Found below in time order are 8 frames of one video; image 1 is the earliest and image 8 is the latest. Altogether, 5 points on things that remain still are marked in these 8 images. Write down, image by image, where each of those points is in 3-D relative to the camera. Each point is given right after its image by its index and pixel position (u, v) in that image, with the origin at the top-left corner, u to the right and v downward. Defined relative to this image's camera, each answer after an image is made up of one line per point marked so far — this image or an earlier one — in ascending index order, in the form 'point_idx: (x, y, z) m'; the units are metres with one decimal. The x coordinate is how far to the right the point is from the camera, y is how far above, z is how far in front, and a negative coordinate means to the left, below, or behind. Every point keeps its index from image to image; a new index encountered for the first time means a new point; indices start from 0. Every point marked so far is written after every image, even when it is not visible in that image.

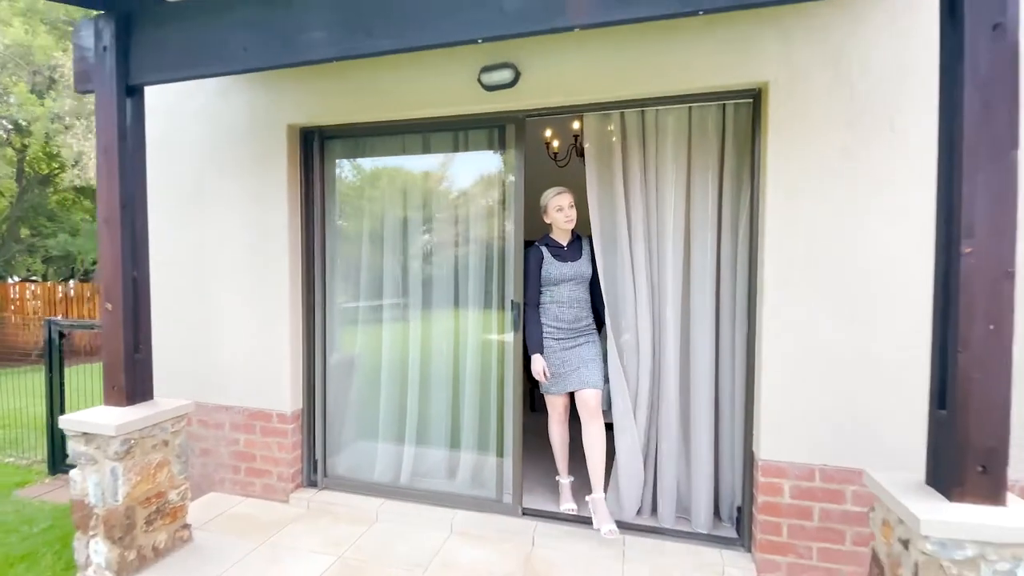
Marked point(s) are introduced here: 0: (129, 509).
0: (-1.9, -1.1, +2.3) m
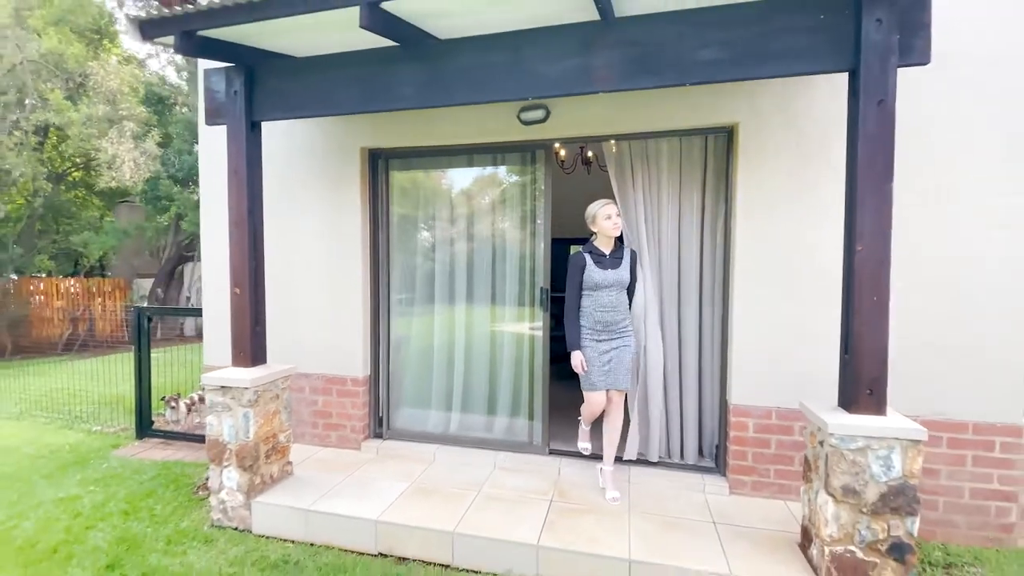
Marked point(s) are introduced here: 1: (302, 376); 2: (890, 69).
0: (-1.6, -1.0, +3.0) m
1: (-1.7, -0.7, +3.8) m
2: (+1.7, +1.0, +2.1) m
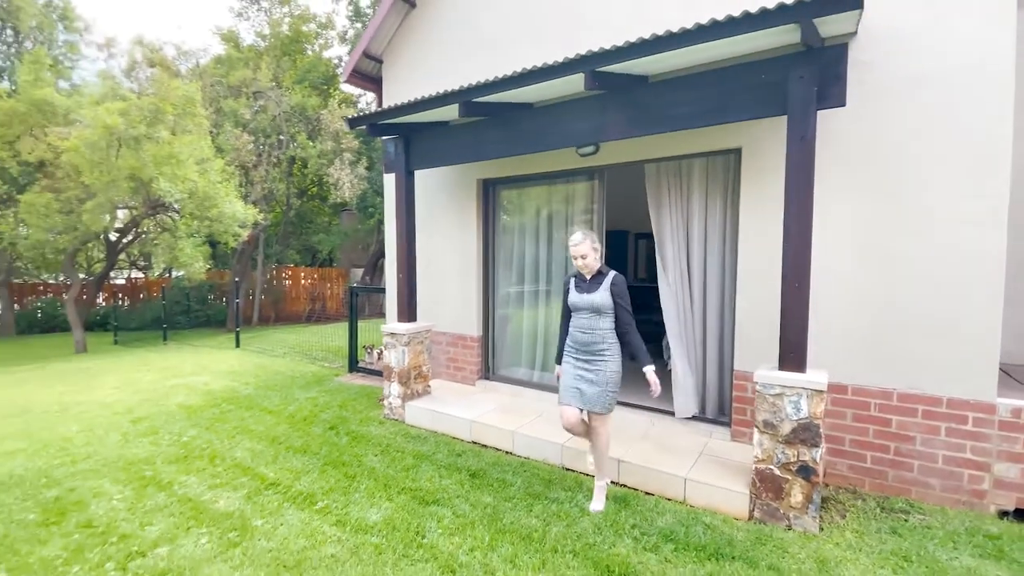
0: (-1.1, -0.8, +4.9) m
1: (-0.8, -0.5, +5.6) m
2: (+1.8, +1.0, +2.8) m
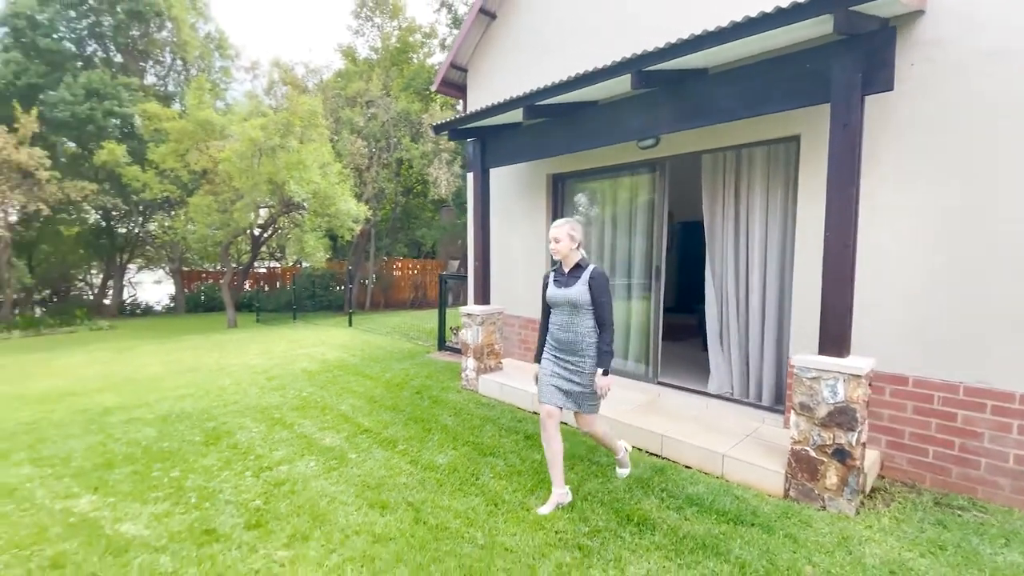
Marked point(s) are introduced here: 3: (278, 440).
0: (-0.3, -0.7, +5.5) m
1: (0.0, -0.4, +6.1) m
2: (+2.0, +1.1, +2.8) m
3: (-2.0, -1.3, +4.1) m
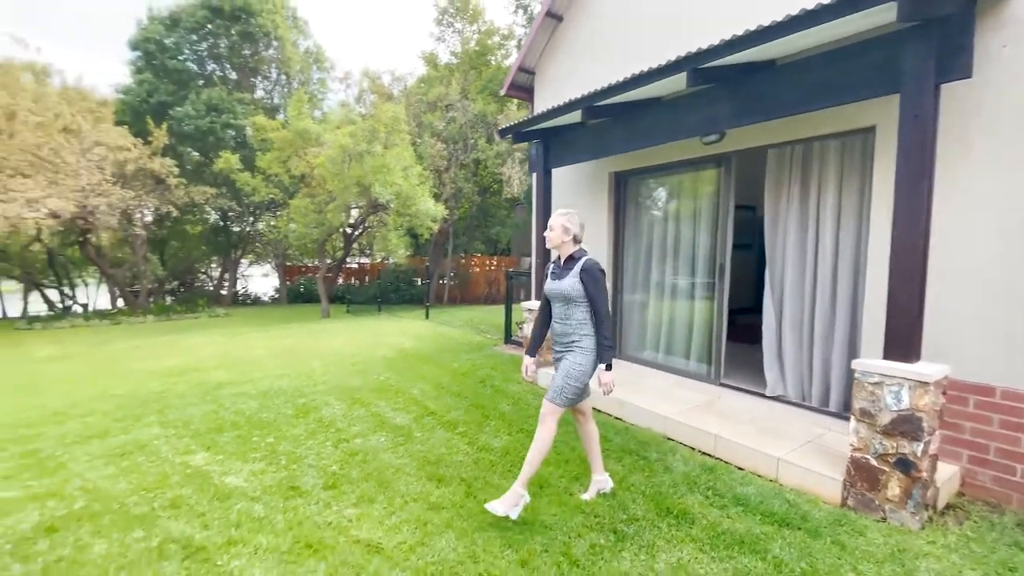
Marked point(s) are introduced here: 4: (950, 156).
0: (+0.4, -0.6, +5.7) m
1: (+0.8, -0.3, +6.3) m
2: (+2.3, +1.1, +2.7) m
3: (-1.5, -1.3, +4.6) m
4: (+2.9, +0.9, +3.1) m
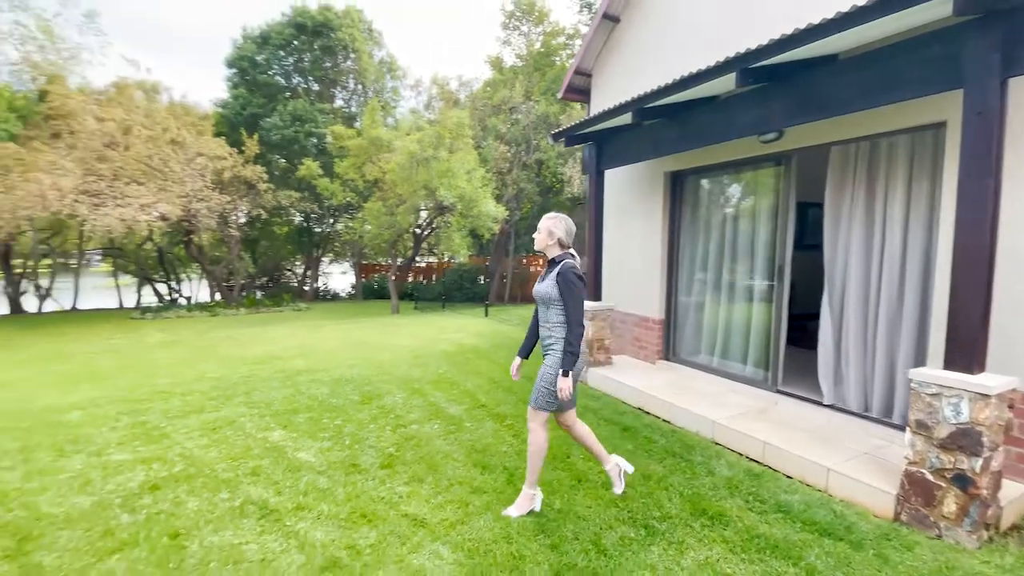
0: (+1.0, -0.6, +5.7) m
1: (+1.5, -0.3, +6.3) m
2: (+2.5, +1.1, +2.5) m
3: (-1.0, -1.2, +5.0) m
4: (+3.1, +0.8, +2.8) m
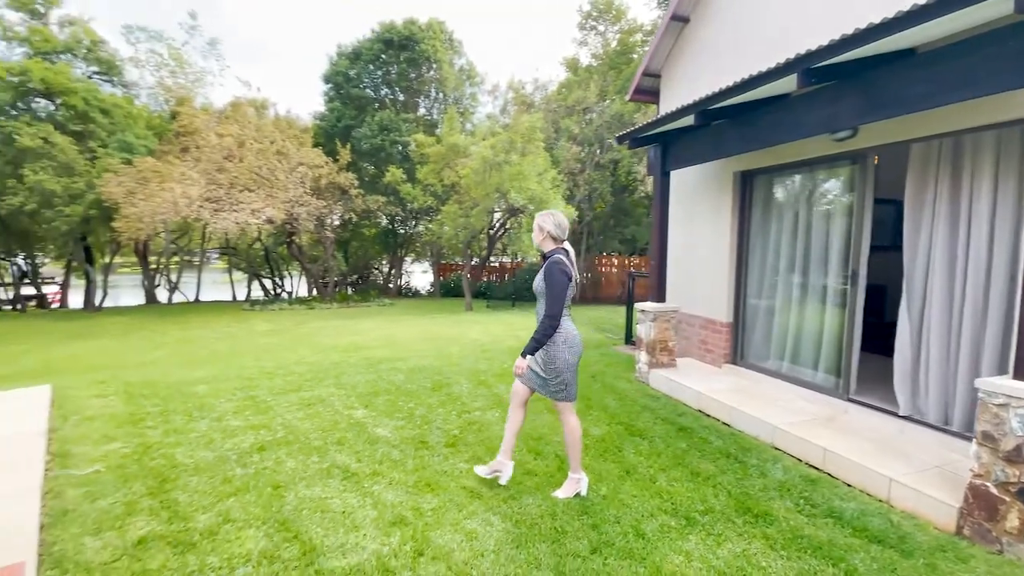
0: (+1.7, -0.7, +5.8) m
1: (+2.4, -0.4, +6.2) m
2: (+2.8, +1.0, +2.3) m
3: (-0.4, -1.2, +5.3) m
4: (+3.4, +0.8, +2.6) m
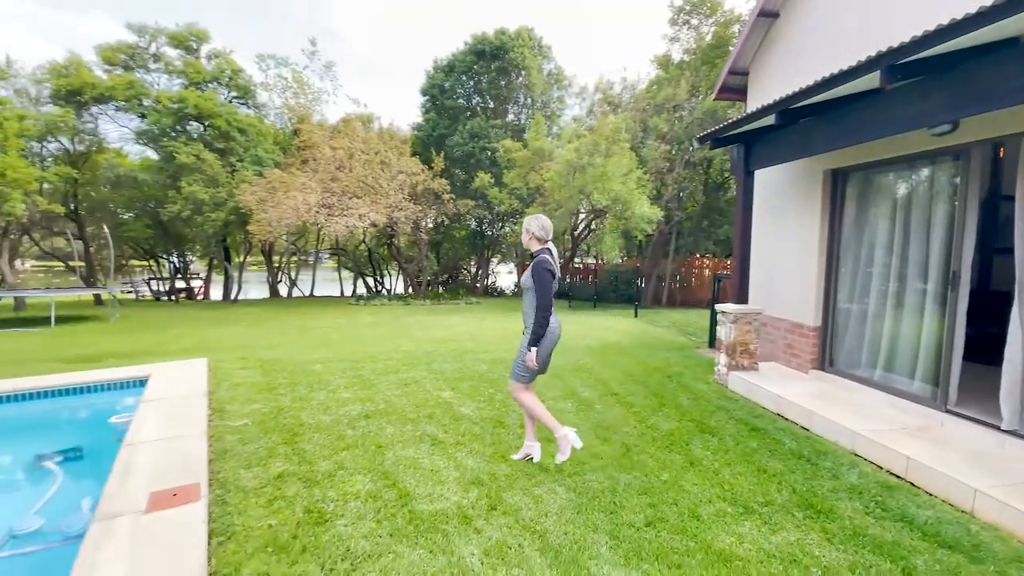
0: (+2.7, -0.7, +5.7) m
1: (+3.4, -0.4, +6.1) m
2: (+3.1, +1.0, +2.2) m
3: (+0.5, -1.2, +5.7) m
4: (+3.8, +0.7, +2.3) m
